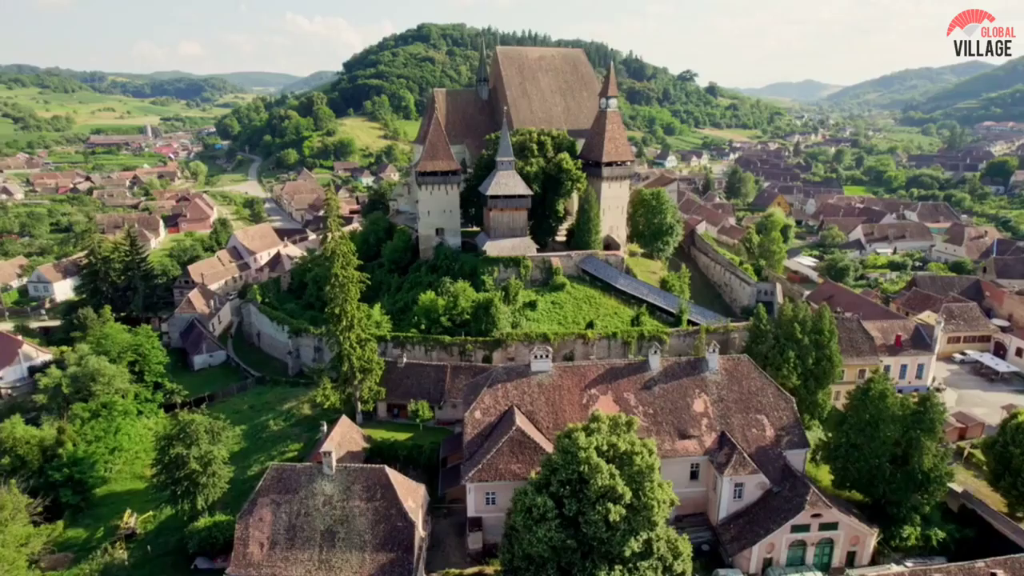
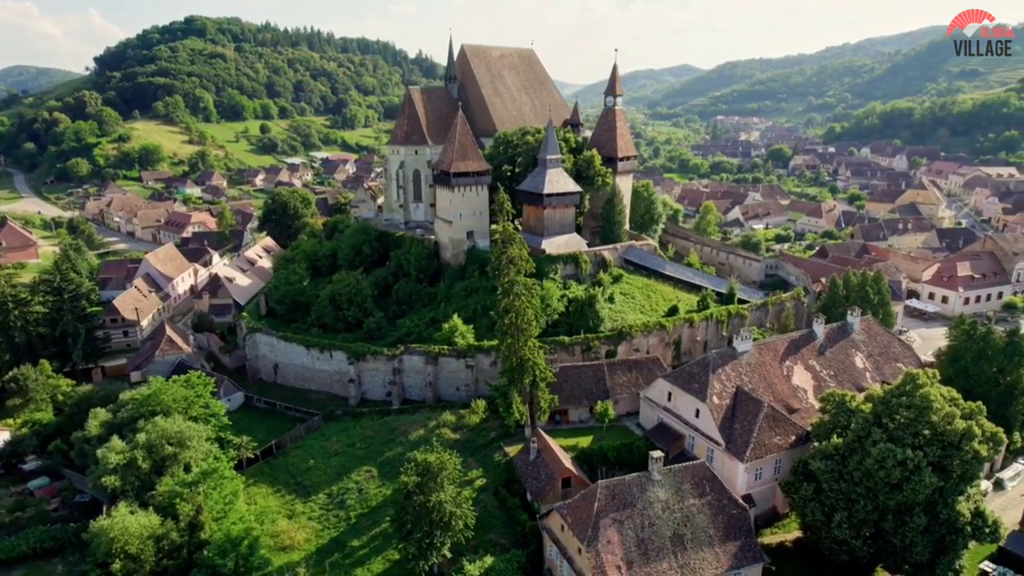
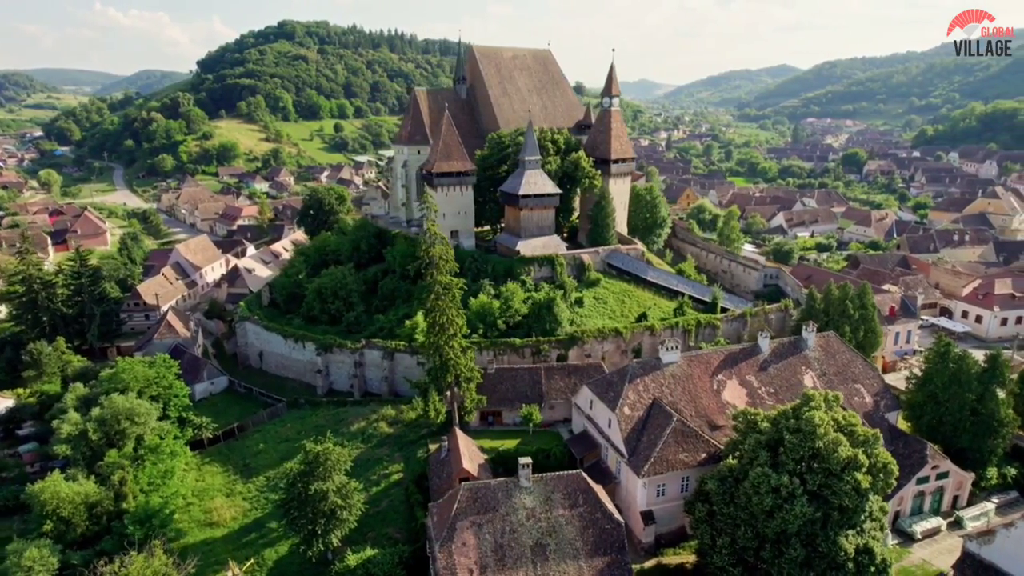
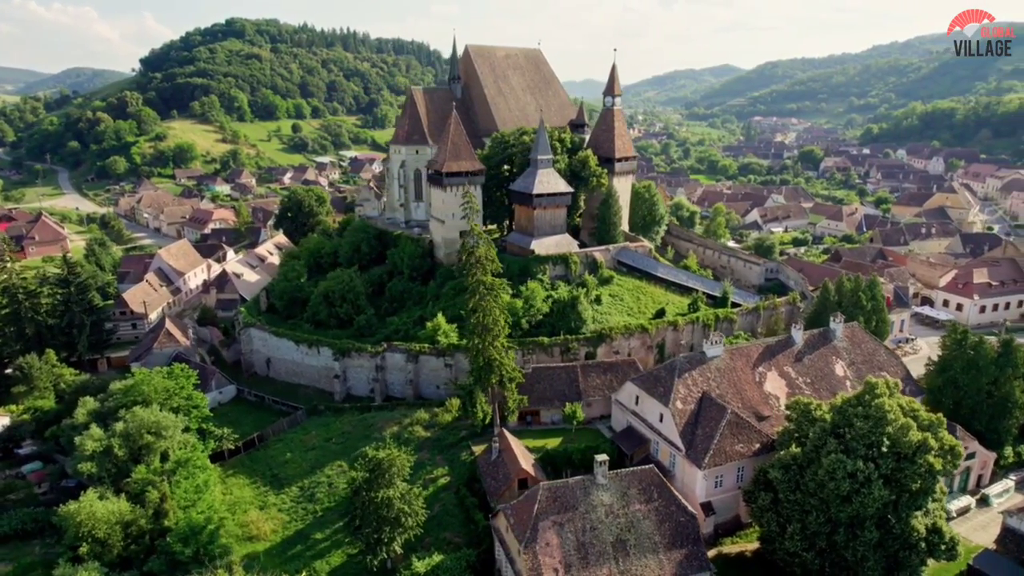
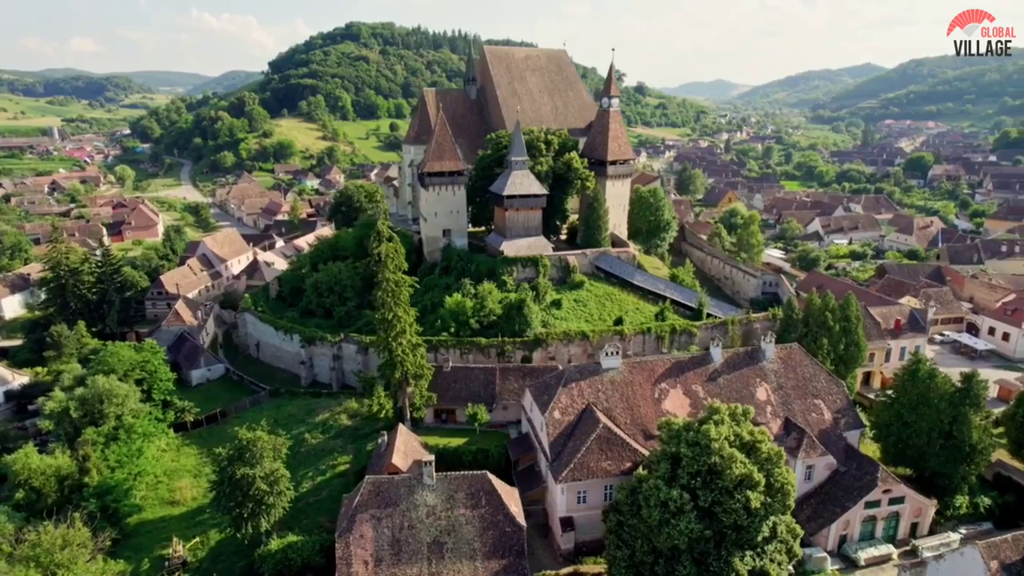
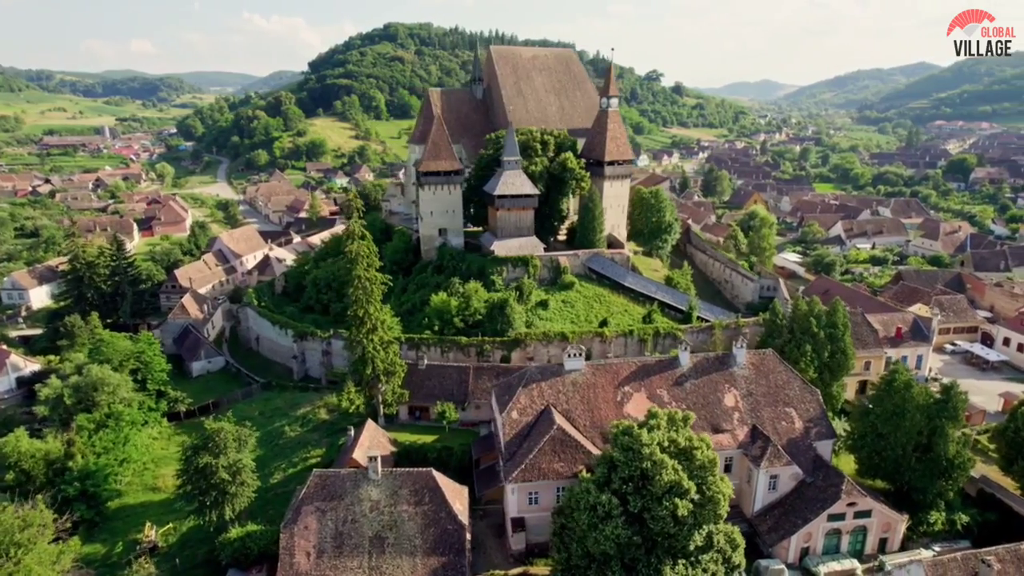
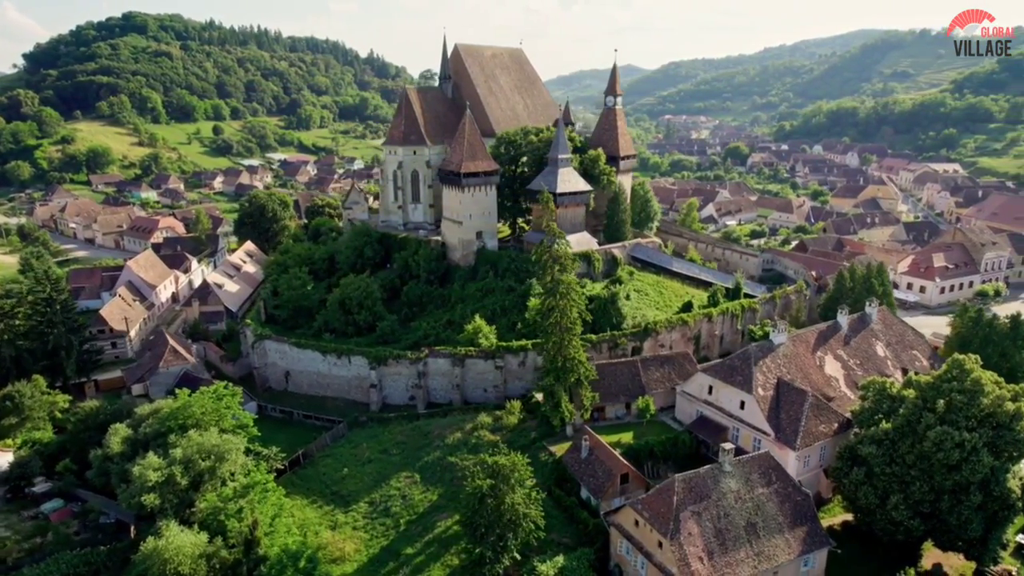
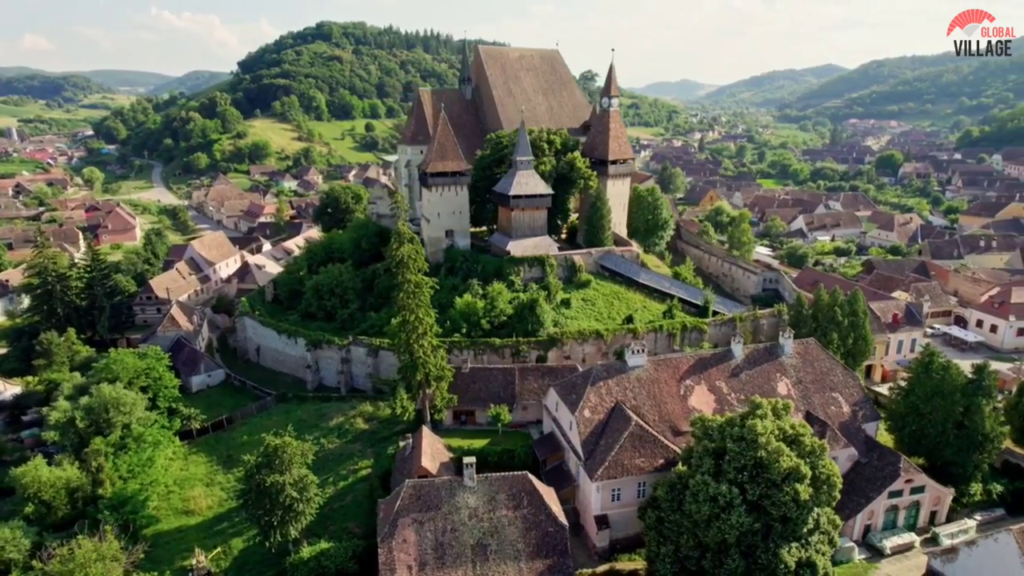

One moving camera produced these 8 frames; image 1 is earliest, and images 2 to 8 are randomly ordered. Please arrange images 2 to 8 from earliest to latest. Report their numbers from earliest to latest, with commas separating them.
6, 5, 8, 3, 4, 2, 7
